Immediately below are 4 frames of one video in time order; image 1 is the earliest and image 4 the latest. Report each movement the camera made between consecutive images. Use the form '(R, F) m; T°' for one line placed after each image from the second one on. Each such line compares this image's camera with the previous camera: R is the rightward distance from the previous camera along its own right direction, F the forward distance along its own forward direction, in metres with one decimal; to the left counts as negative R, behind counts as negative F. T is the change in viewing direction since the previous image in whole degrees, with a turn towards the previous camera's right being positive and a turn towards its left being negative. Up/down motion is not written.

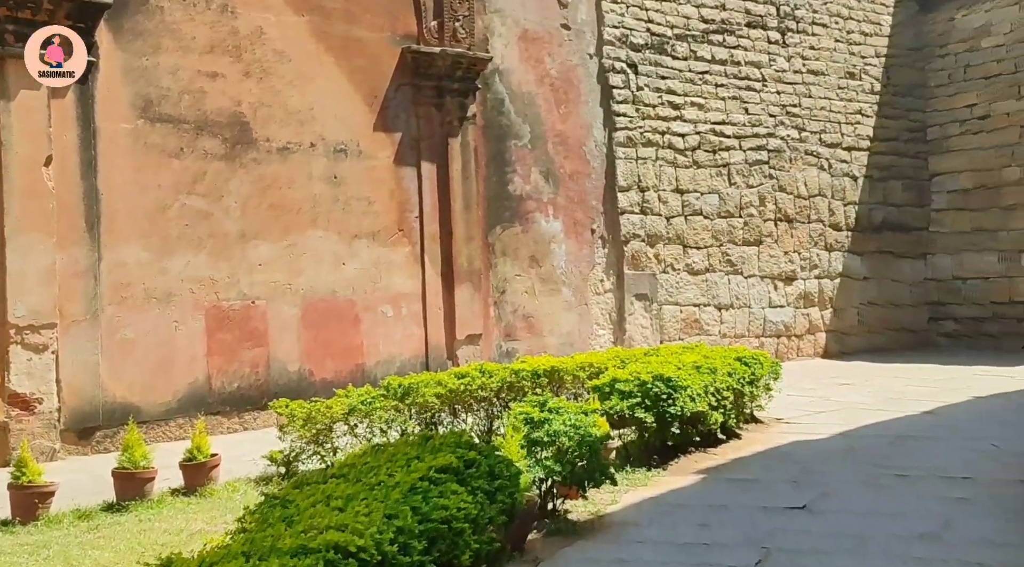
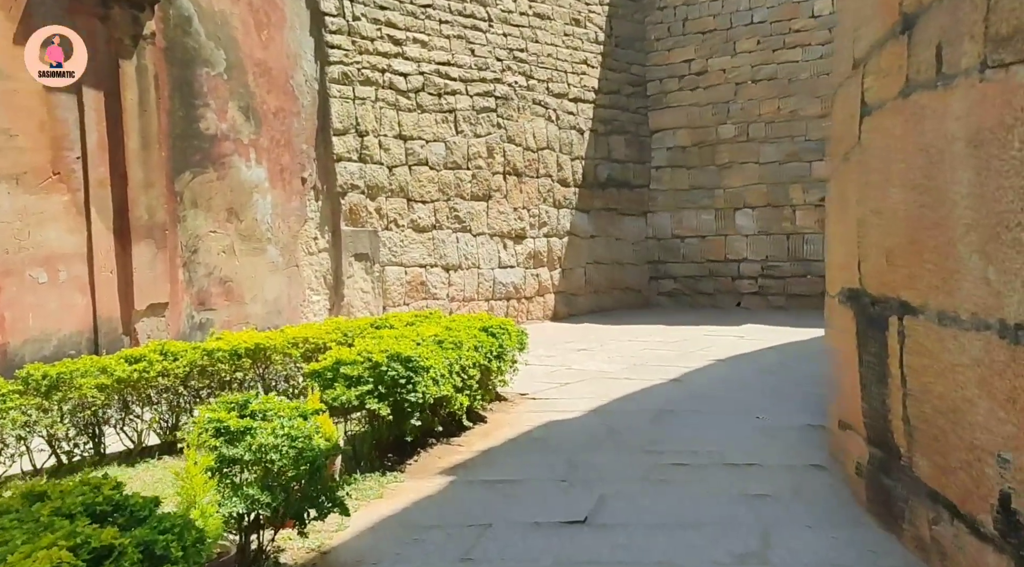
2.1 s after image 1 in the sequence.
(0.0, +1.0) m; +18°
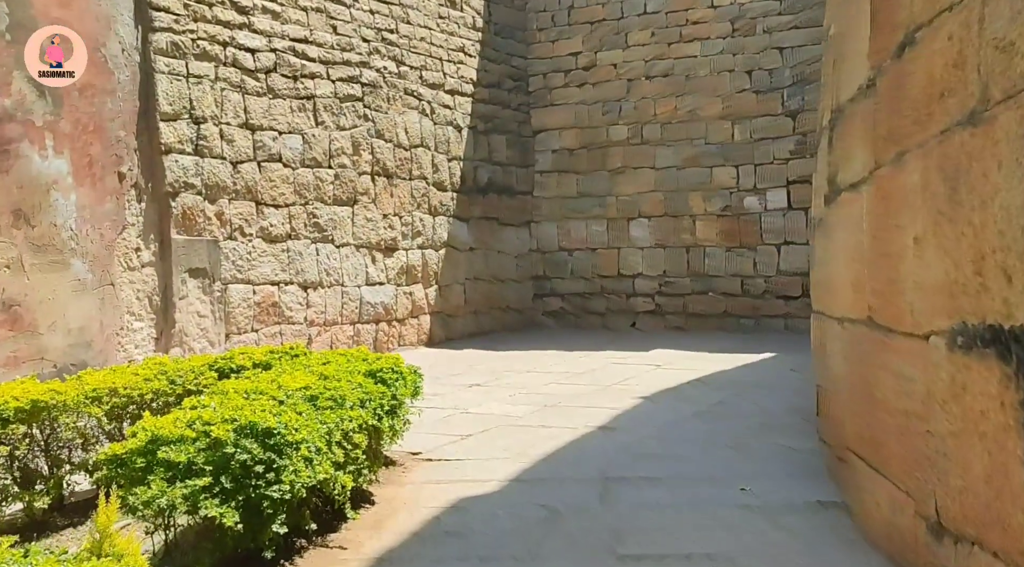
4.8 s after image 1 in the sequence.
(-0.2, +1.2) m; +9°
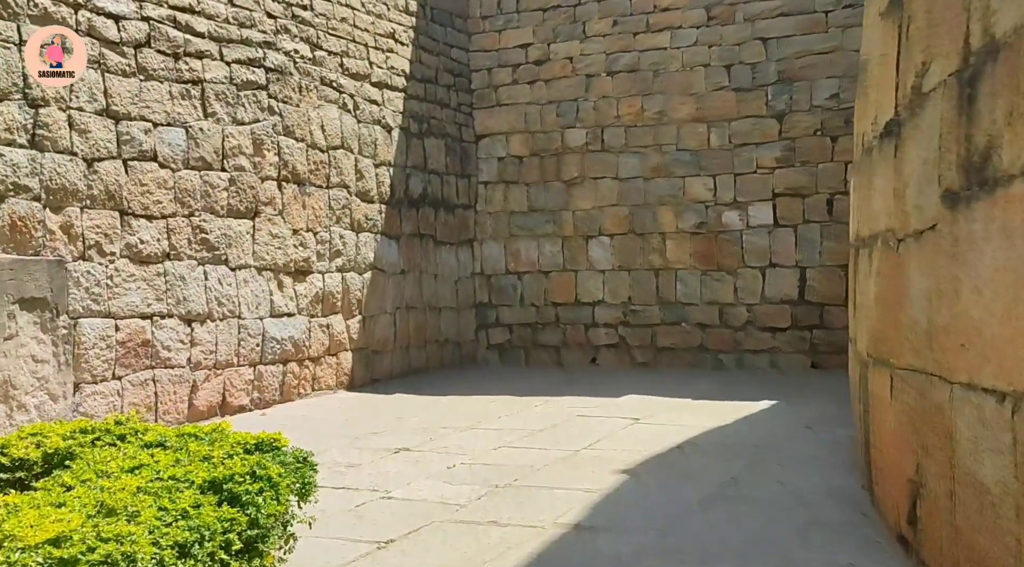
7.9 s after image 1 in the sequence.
(0.0, +1.3) m; +4°
